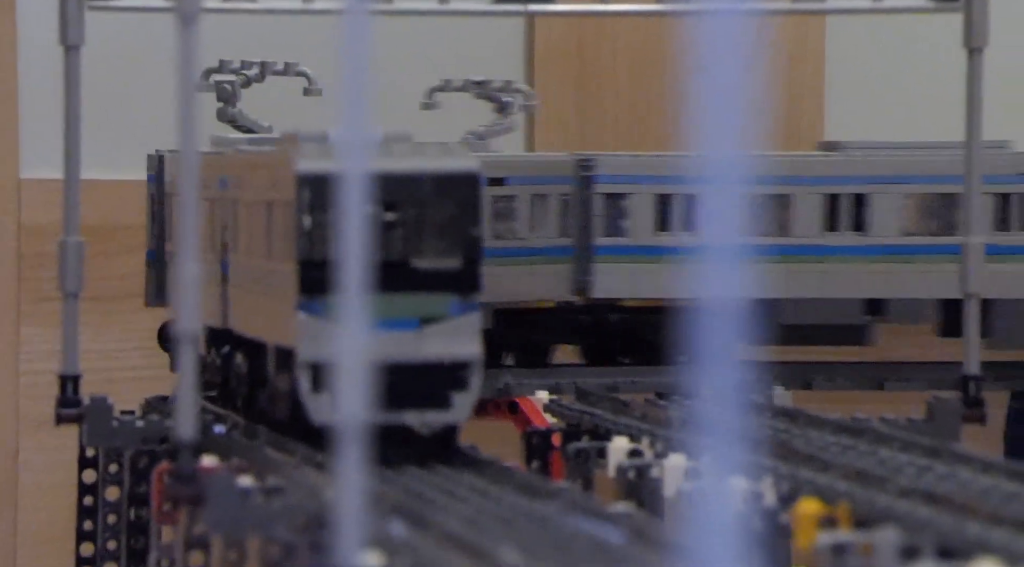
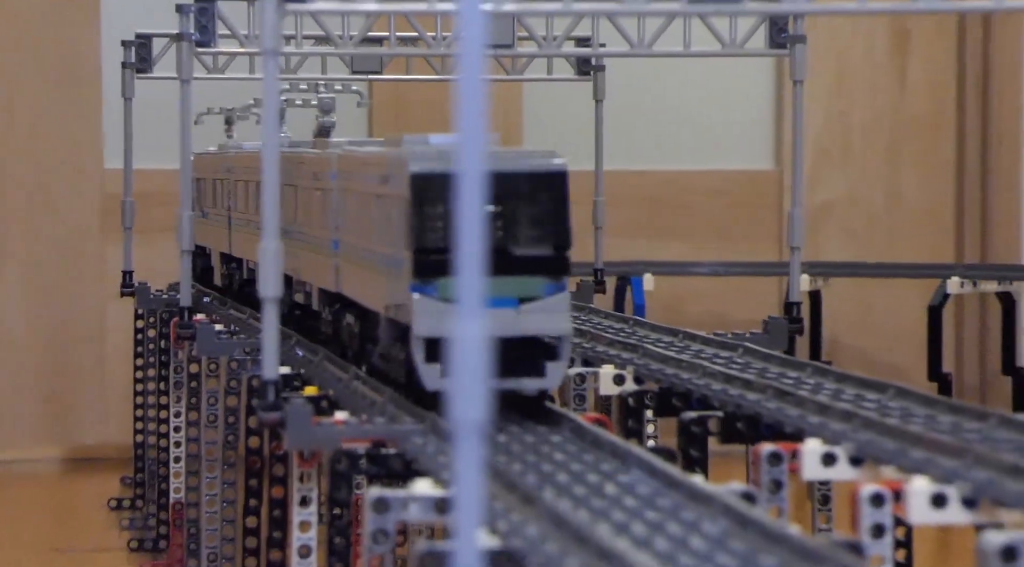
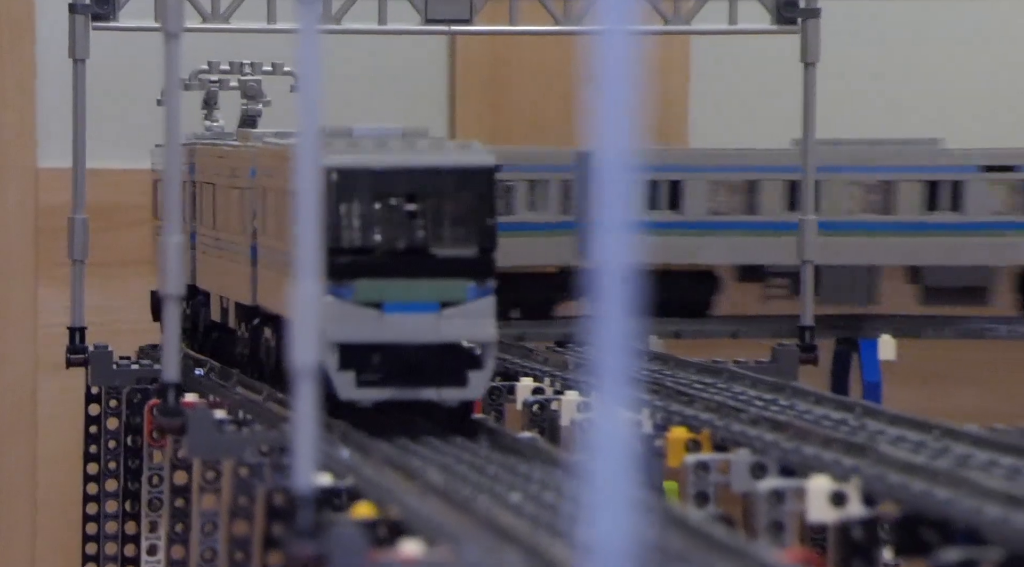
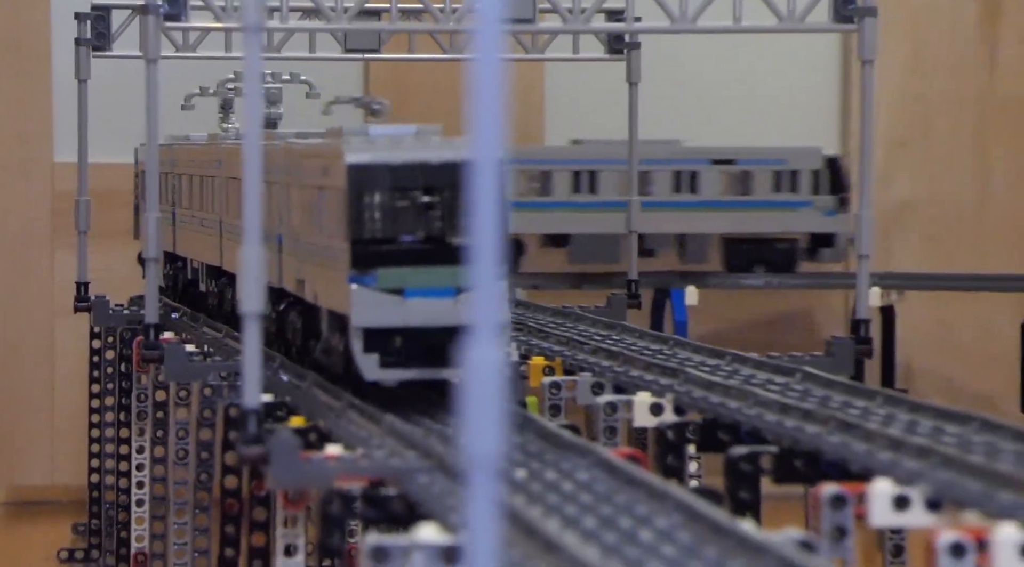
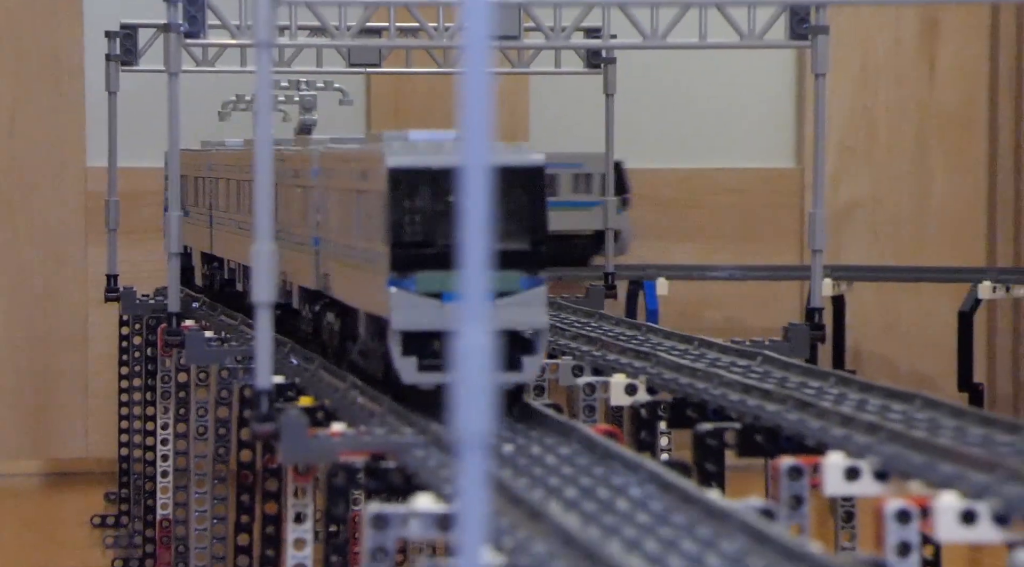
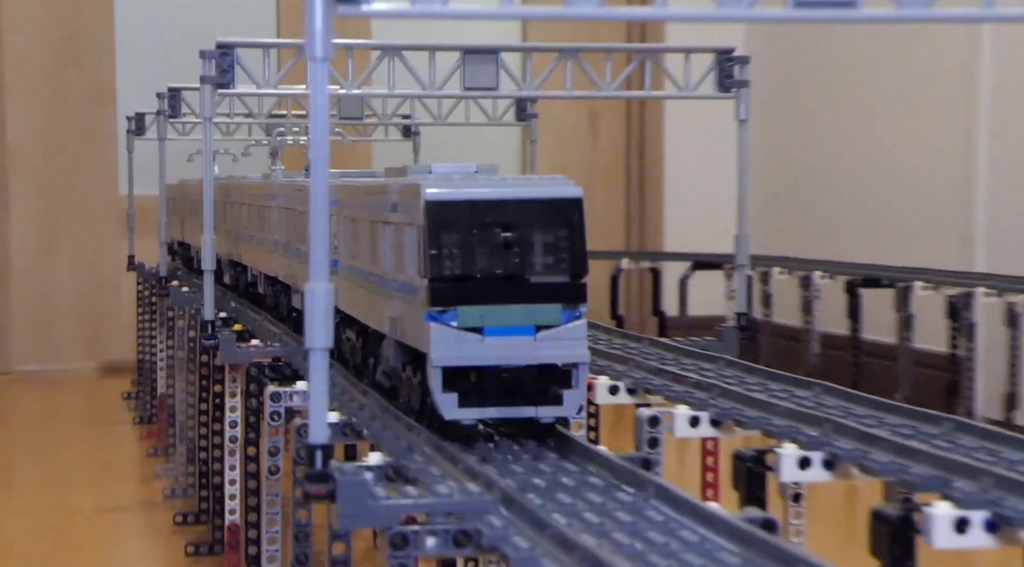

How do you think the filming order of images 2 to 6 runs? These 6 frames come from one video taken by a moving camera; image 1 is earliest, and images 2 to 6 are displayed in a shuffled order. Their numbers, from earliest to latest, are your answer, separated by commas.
3, 4, 5, 2, 6
